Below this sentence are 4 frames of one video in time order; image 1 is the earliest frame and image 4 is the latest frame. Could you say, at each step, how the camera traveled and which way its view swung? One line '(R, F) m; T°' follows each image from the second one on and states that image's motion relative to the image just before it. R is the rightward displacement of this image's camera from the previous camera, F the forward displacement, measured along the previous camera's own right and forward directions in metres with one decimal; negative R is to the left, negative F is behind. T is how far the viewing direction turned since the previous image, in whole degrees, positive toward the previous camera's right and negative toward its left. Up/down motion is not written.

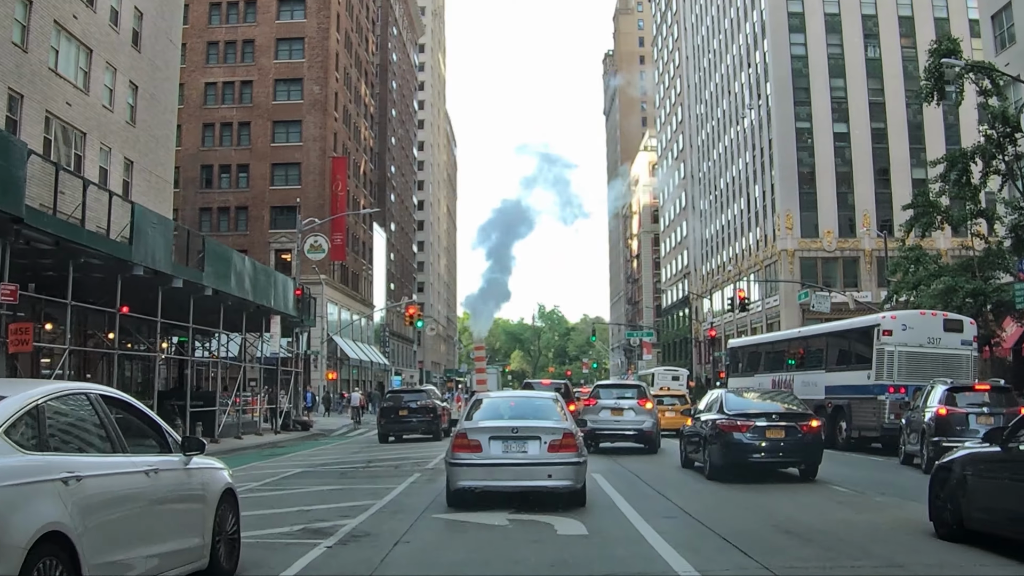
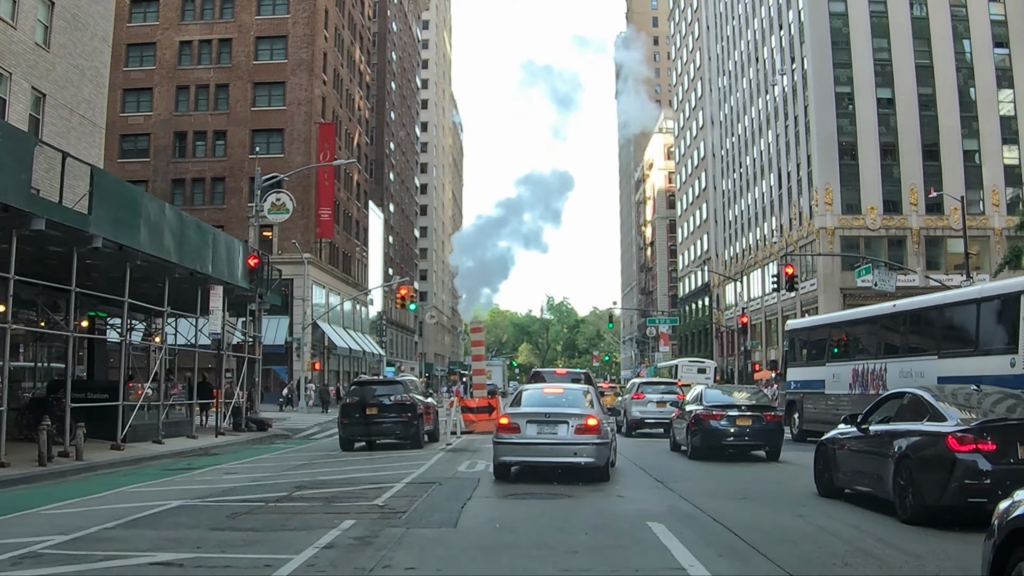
(+0.1, +6.6) m; -1°
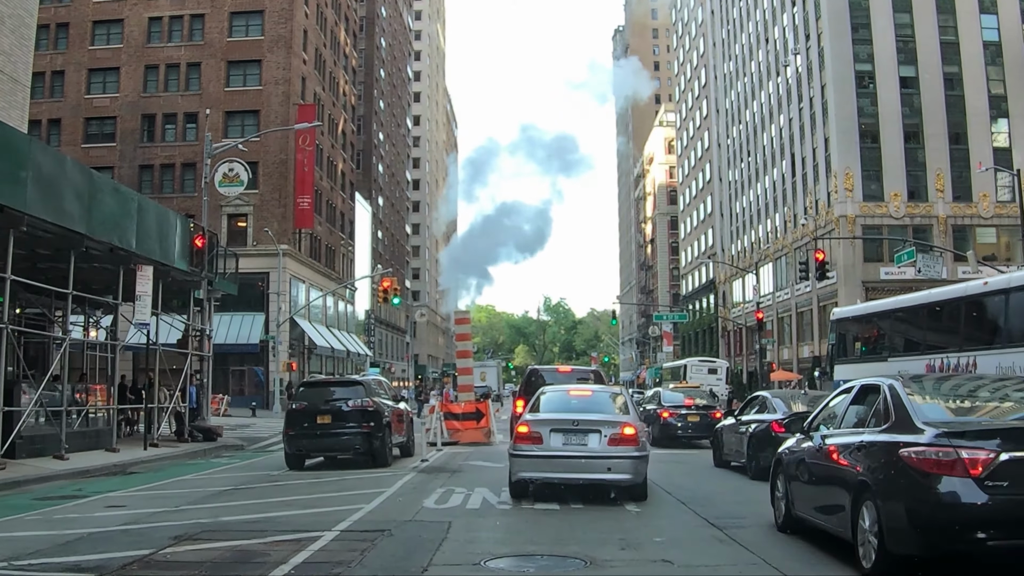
(+0.1, +4.3) m; 0°
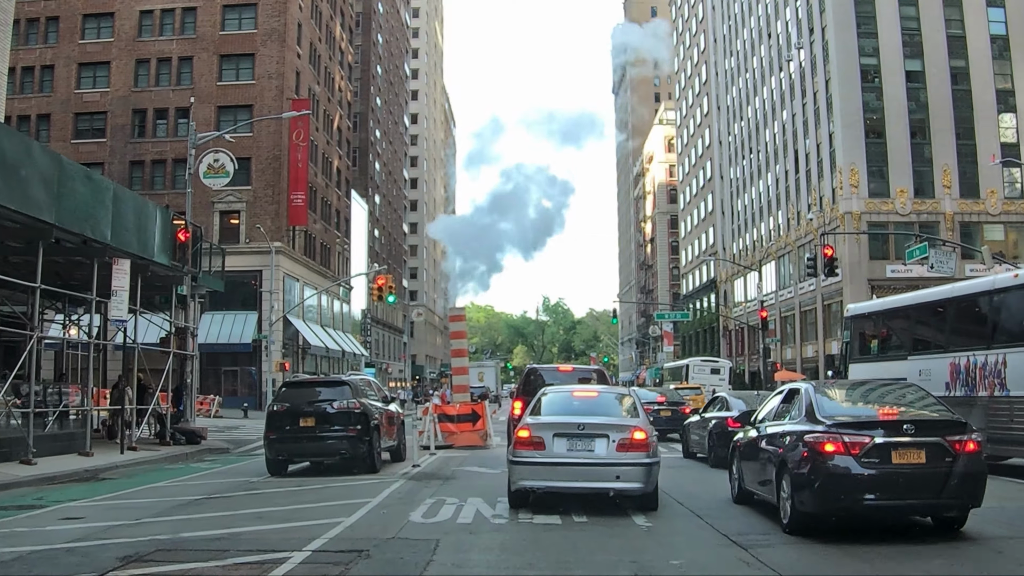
(0.0, +1.1) m; 0°
